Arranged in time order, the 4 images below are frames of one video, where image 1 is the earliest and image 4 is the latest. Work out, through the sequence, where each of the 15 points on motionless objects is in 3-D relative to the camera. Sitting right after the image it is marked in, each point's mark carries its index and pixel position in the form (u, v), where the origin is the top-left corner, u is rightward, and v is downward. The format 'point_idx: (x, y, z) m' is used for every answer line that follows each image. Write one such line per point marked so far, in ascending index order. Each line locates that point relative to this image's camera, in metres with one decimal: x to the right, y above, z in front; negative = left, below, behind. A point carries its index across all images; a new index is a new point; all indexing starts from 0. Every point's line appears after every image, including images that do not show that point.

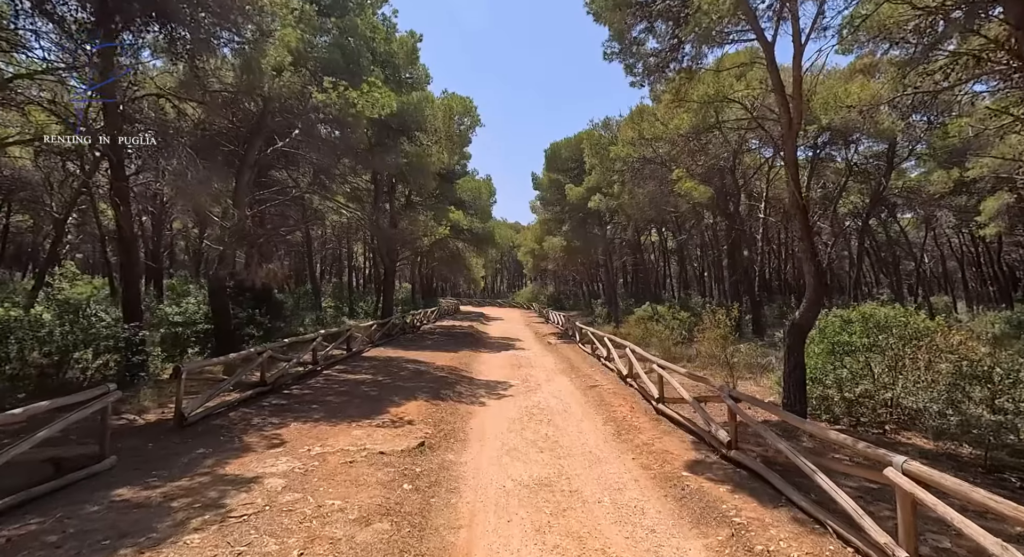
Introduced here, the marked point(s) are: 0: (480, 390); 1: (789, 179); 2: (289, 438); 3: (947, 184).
0: (-0.7, -2.3, +10.6) m
1: (+4.0, +1.5, +7.4) m
2: (-2.7, -1.9, +6.2) m
3: (+16.8, +3.7, +19.8) m
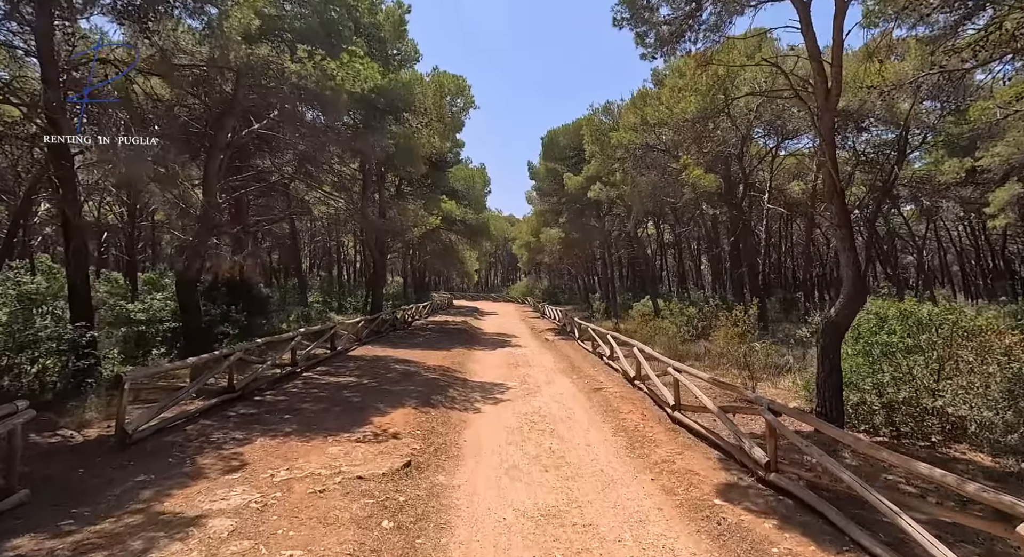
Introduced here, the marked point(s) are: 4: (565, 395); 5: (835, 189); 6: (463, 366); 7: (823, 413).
0: (-0.7, -2.2, +9.7) m
1: (+4.0, +1.5, +6.6) m
2: (-2.7, -1.8, +5.3) m
3: (+16.6, +3.9, +19.1) m
4: (+1.0, -2.2, +9.5) m
5: (+4.1, +1.1, +6.6) m
6: (-1.2, -2.1, +12.4) m
7: (+3.9, -1.7, +6.5) m
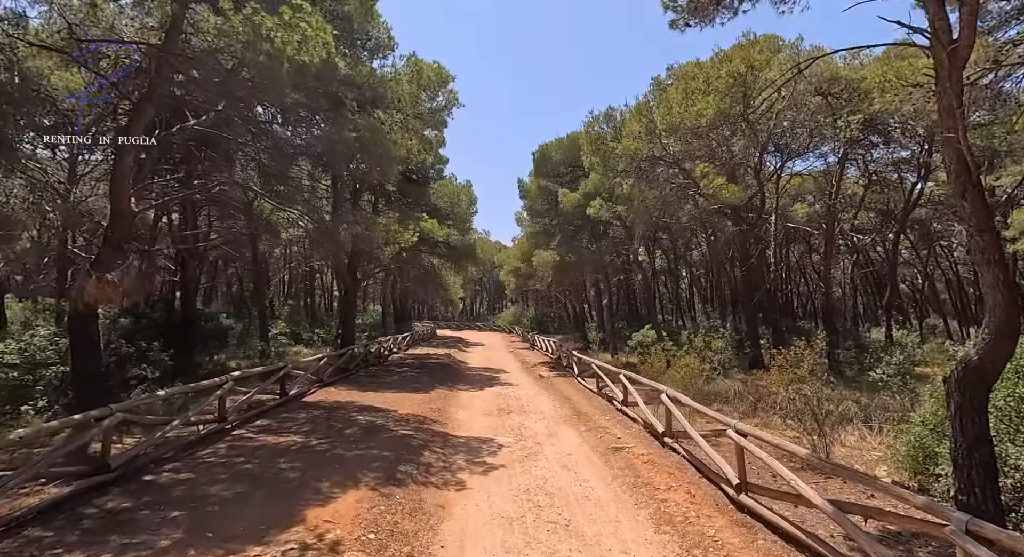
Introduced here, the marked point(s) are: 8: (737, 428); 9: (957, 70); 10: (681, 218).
0: (-0.8, -2.6, +7.5) m
1: (+4.0, +1.3, +4.7) m
2: (-2.6, -2.0, +3.0) m
3: (+16.2, +3.0, +17.7) m
4: (+0.9, -2.6, +7.4) m
5: (+4.1, +0.9, +4.6) m
6: (-1.3, -2.7, +10.2) m
7: (+3.9, -1.9, +4.4) m
8: (+2.4, -1.6, +5.5) m
9: (+4.0, +1.9, +4.6) m
10: (+5.8, +2.0, +17.8) m
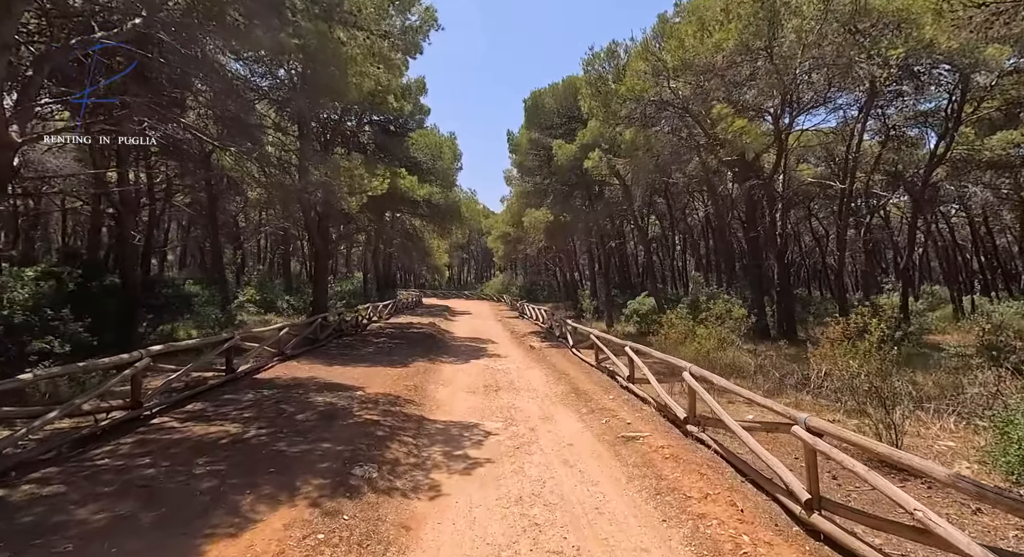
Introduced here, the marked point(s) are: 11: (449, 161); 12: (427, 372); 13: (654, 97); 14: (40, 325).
0: (-0.9, -2.0, +6.0) m
1: (+3.9, +1.7, +3.1) m
2: (-2.7, -1.7, +1.5) m
3: (+15.9, +4.2, +16.3) m
4: (+0.8, -2.0, +6.0) m
5: (+4.0, +1.3, +3.1) m
6: (-1.5, -1.9, +8.7) m
7: (+3.9, -1.5, +3.1) m
8: (+2.3, -1.2, +4.1) m
9: (+3.9, +2.3, +3.0) m
10: (+5.5, +3.2, +16.2) m
11: (-2.4, +4.4, +19.7) m
12: (-1.8, -1.9, +10.8) m
13: (+3.5, +4.4, +12.6) m
14: (-6.8, -0.7, +7.5) m
